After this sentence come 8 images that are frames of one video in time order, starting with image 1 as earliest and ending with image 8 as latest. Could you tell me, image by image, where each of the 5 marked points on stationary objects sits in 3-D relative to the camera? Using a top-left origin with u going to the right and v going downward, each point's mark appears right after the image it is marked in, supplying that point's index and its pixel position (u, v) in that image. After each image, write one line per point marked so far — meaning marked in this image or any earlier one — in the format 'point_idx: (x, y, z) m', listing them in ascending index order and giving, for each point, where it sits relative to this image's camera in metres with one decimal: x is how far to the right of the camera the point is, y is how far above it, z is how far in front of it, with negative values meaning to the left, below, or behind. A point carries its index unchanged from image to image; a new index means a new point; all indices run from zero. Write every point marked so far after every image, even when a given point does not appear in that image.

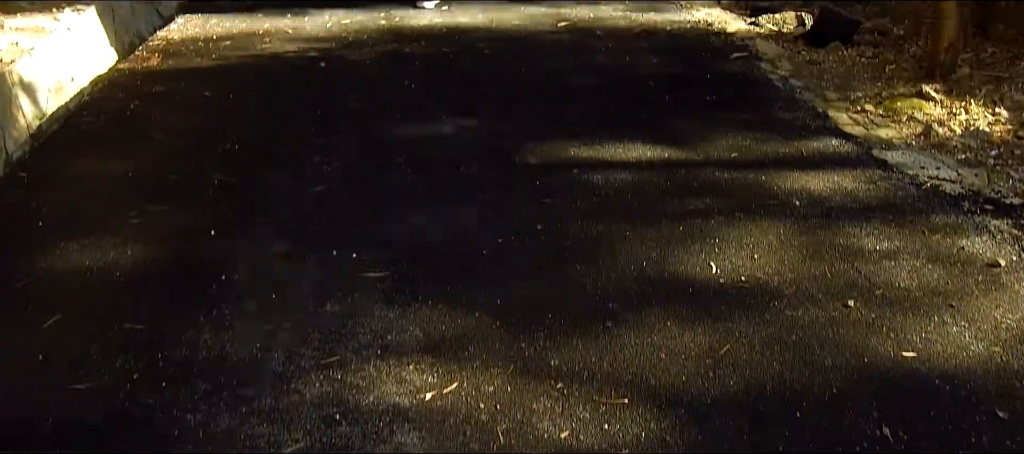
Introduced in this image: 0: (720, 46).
0: (+1.1, +1.0, +5.2) m
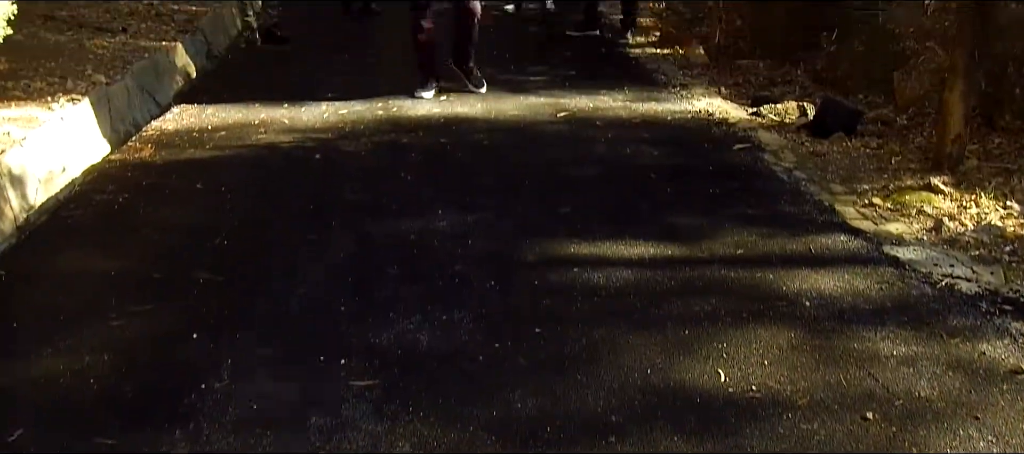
0: (+1.1, +0.5, +5.2) m
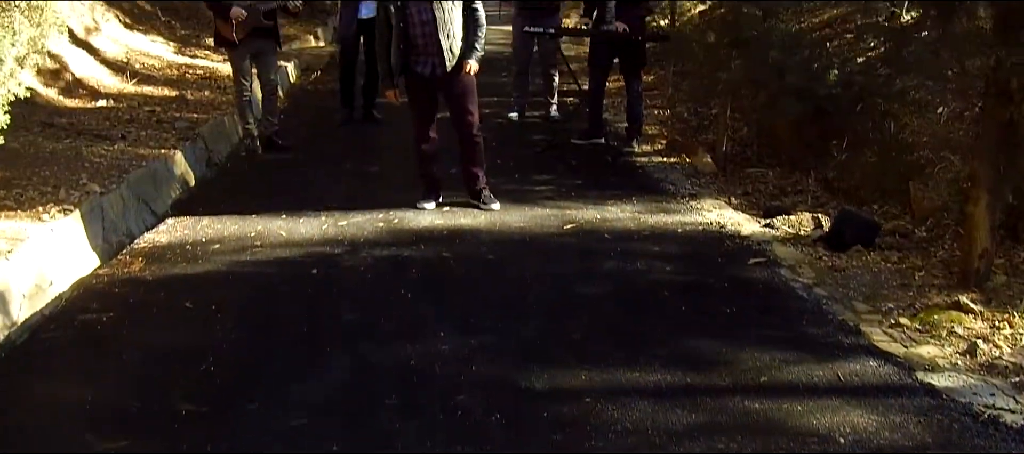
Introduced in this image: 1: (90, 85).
0: (+1.1, -0.1, +5.0) m
1: (-3.8, +1.3, +8.9) m
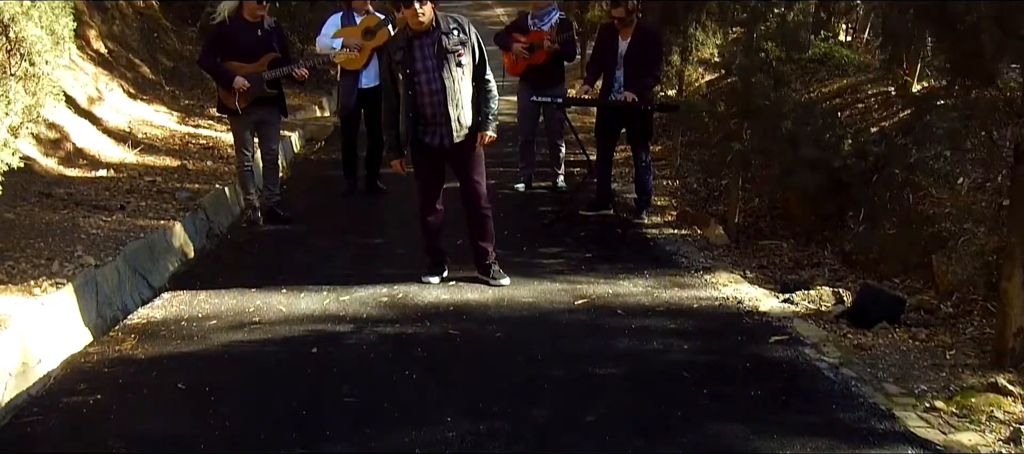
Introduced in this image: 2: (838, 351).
0: (+1.2, -0.5, +4.8) m
1: (-3.7, +0.6, +8.8) m
2: (+1.4, -0.5, +4.4) m
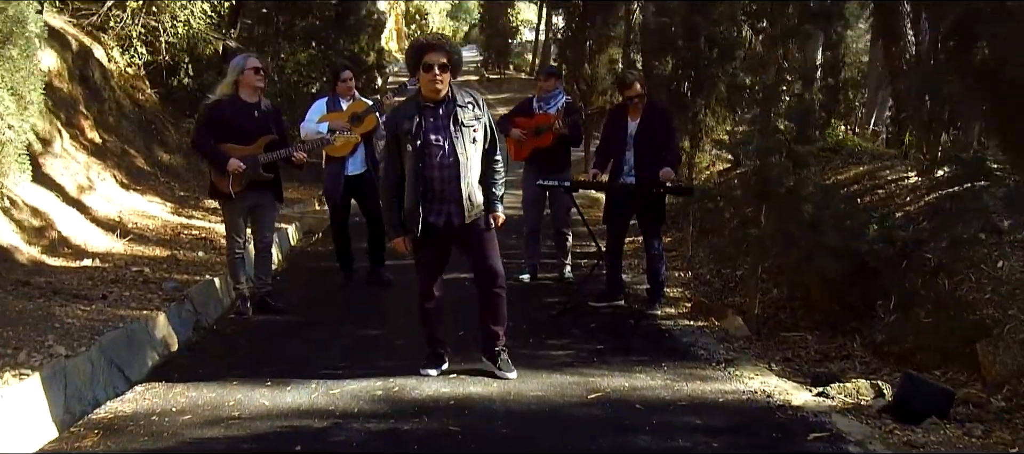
0: (+1.2, -0.8, +4.3) m
1: (-3.7, -0.1, +8.4) m
2: (+1.5, -0.9, +3.9) m
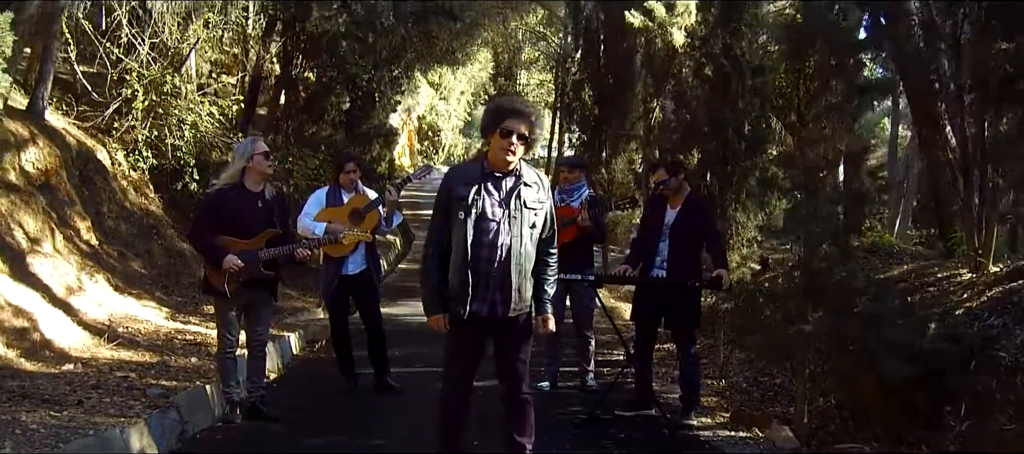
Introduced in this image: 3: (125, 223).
0: (+1.3, -1.1, +3.5) m
1: (-3.5, -0.9, +7.8) m
2: (+1.5, -1.1, +3.2) m
3: (-4.5, 0.0, +11.6) m
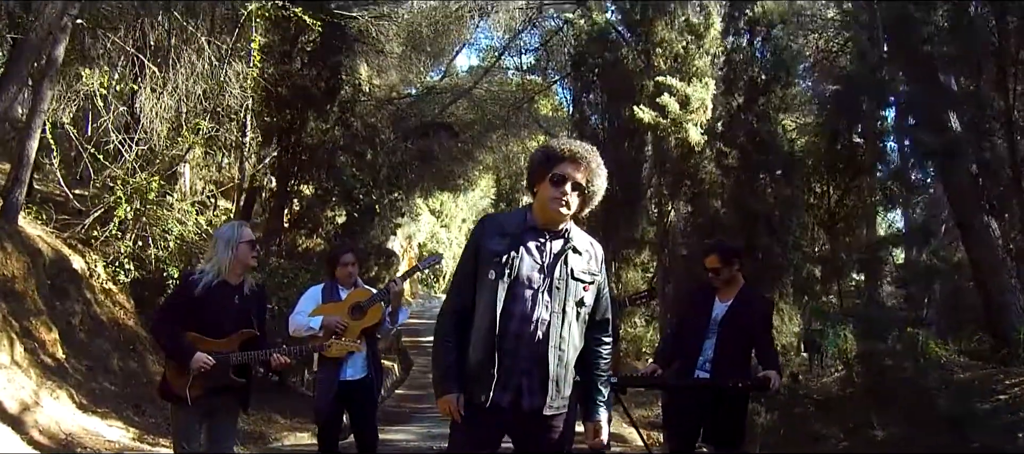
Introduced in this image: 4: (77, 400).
0: (+1.3, -1.3, +2.6) m
1: (-3.5, -1.7, +6.8) m
2: (+1.6, -1.2, +2.2) m
3: (-4.4, -1.2, +10.7) m
4: (-3.9, -1.6, +9.1) m
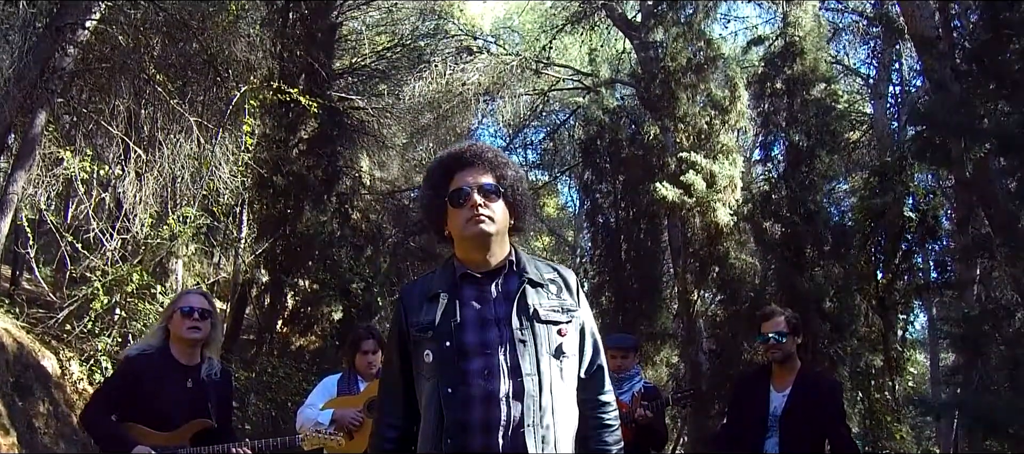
0: (+1.4, -1.3, +1.6) m
1: (-3.4, -2.1, +5.8) m
2: (+1.7, -1.2, +1.2) m
3: (-4.3, -2.1, +9.7) m
4: (-3.8, -2.3, +8.0) m
